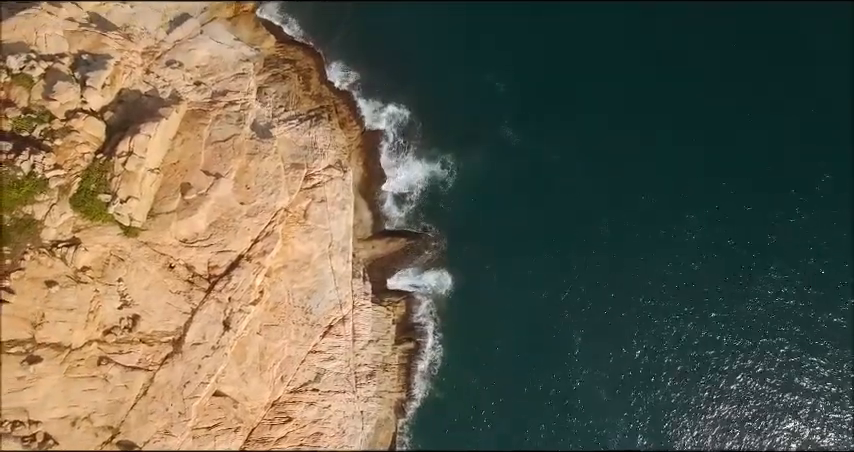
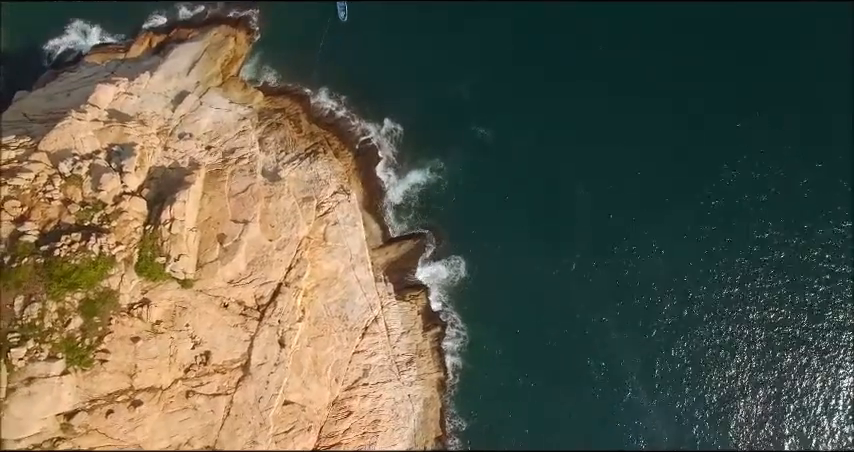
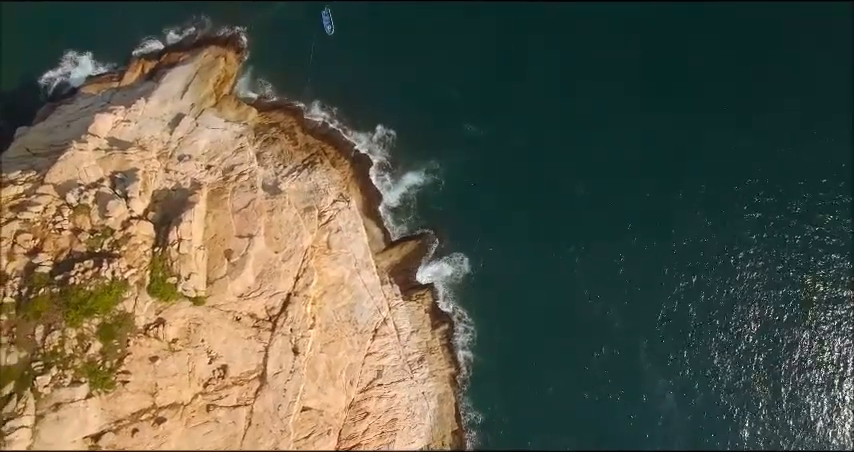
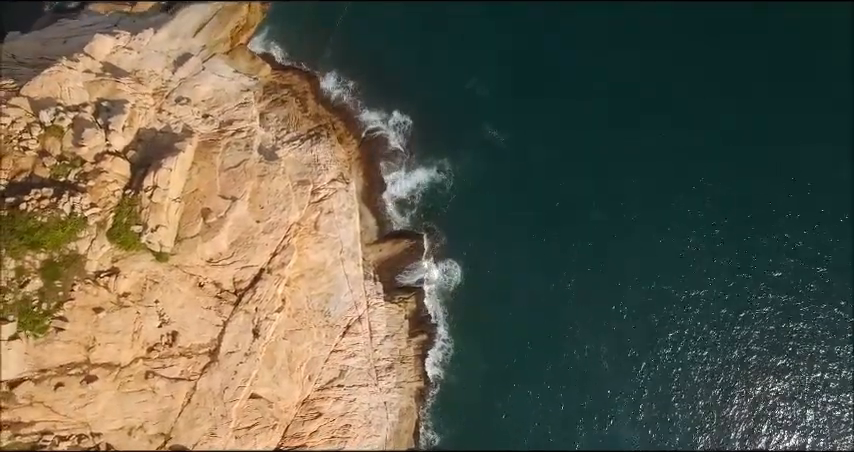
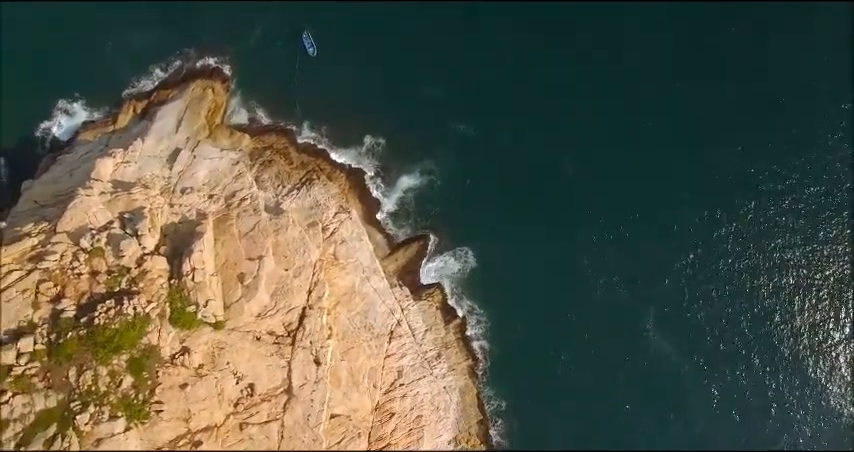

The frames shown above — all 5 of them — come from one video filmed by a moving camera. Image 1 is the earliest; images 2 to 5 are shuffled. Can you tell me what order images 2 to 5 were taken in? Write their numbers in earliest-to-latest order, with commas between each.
4, 2, 3, 5
